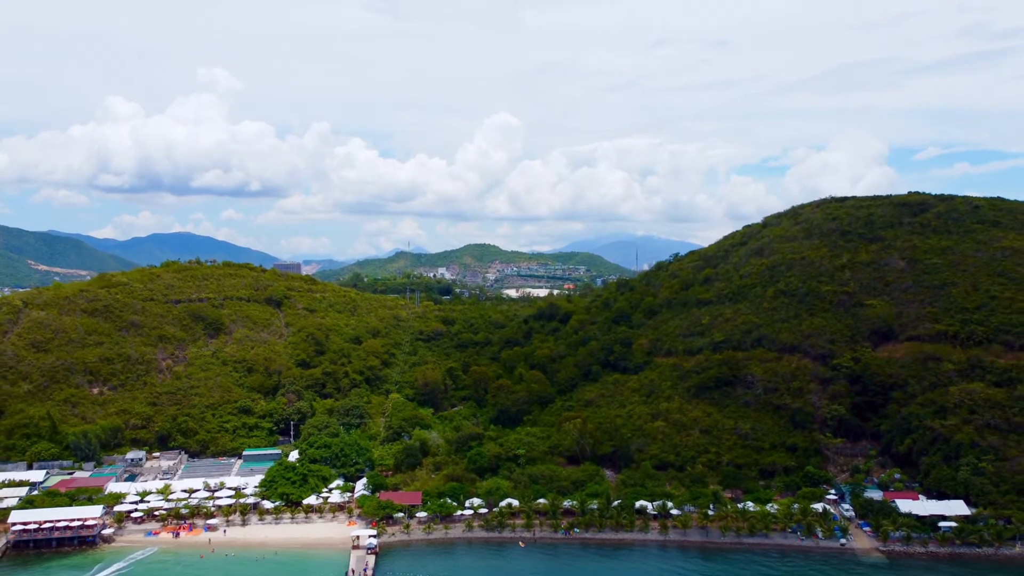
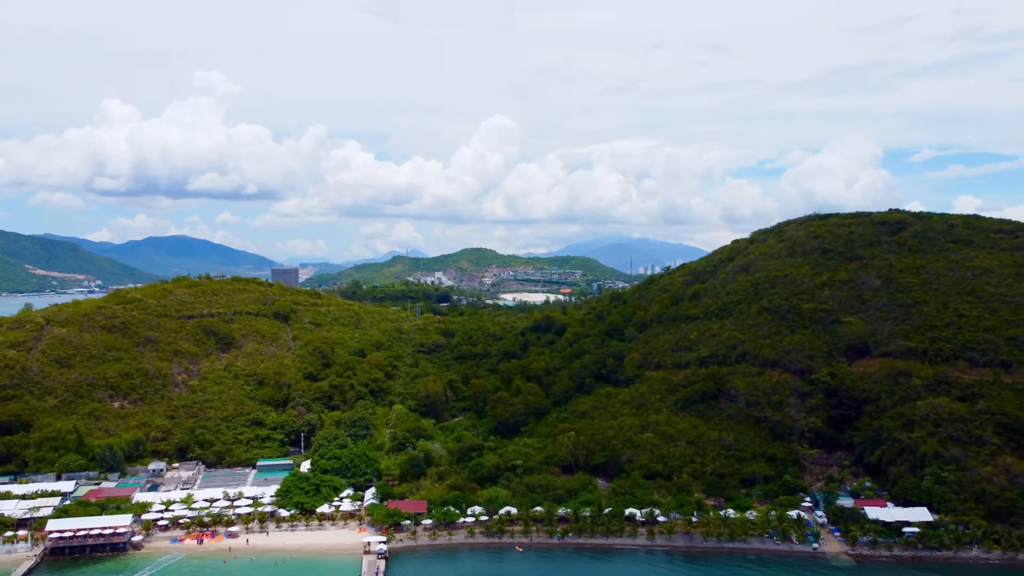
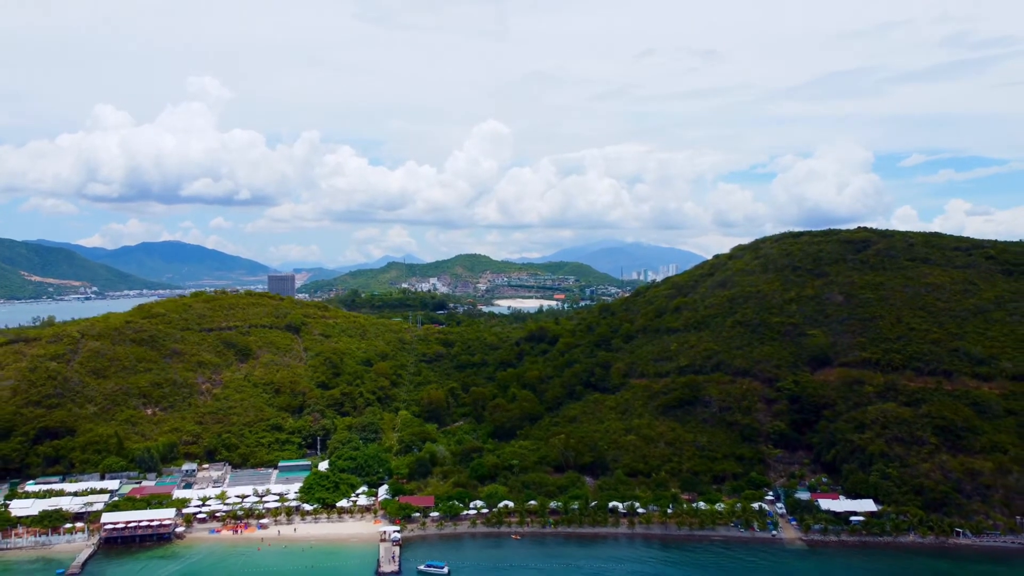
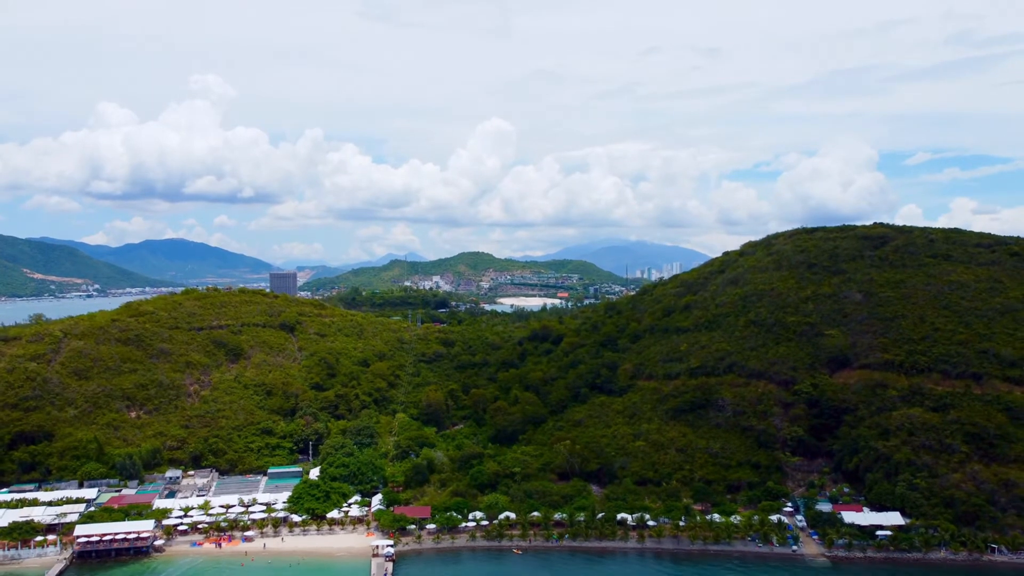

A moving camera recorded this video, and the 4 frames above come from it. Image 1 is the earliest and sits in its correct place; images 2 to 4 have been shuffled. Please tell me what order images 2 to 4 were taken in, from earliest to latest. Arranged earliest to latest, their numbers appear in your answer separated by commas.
2, 4, 3
